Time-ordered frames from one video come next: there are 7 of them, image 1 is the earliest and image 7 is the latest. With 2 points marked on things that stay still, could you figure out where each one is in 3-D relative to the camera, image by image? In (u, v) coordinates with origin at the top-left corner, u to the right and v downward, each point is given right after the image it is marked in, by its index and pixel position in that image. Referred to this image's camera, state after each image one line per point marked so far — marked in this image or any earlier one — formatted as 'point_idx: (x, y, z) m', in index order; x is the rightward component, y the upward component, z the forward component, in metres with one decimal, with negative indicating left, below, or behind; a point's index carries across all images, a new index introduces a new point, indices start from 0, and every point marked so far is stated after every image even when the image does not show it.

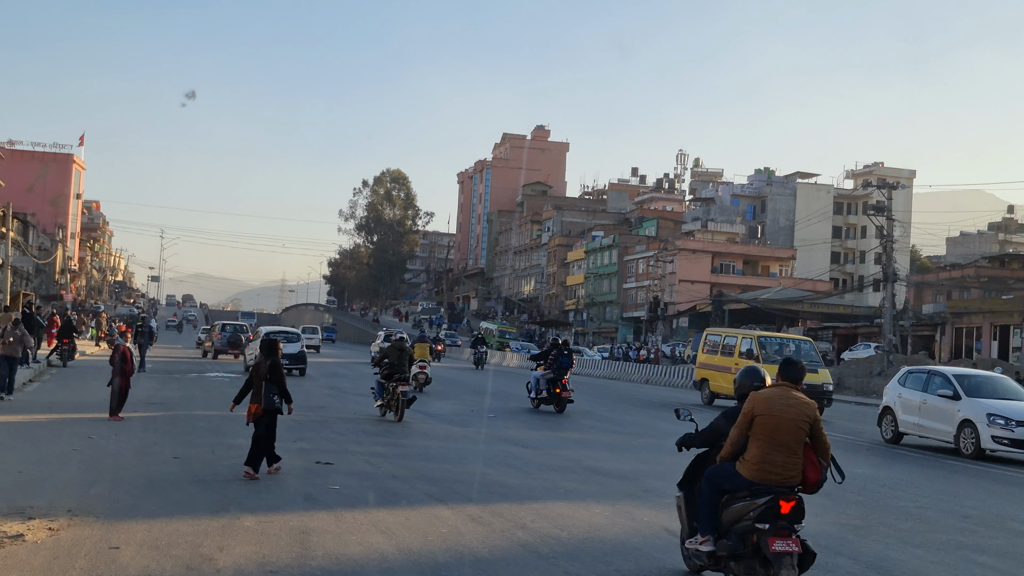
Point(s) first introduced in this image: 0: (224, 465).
0: (-2.6, -1.6, +9.6) m
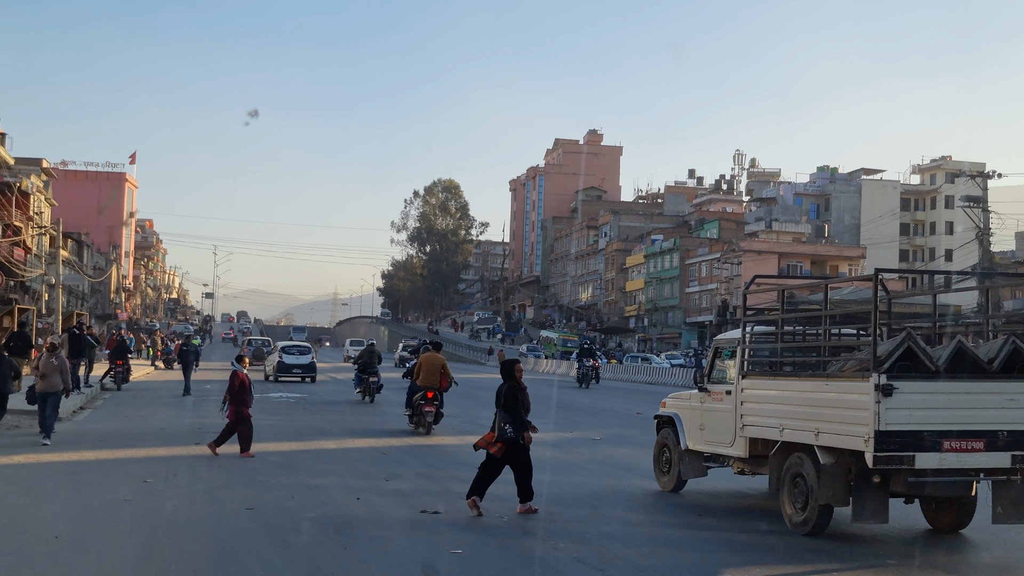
0: (-1.5, -1.7, +7.8) m
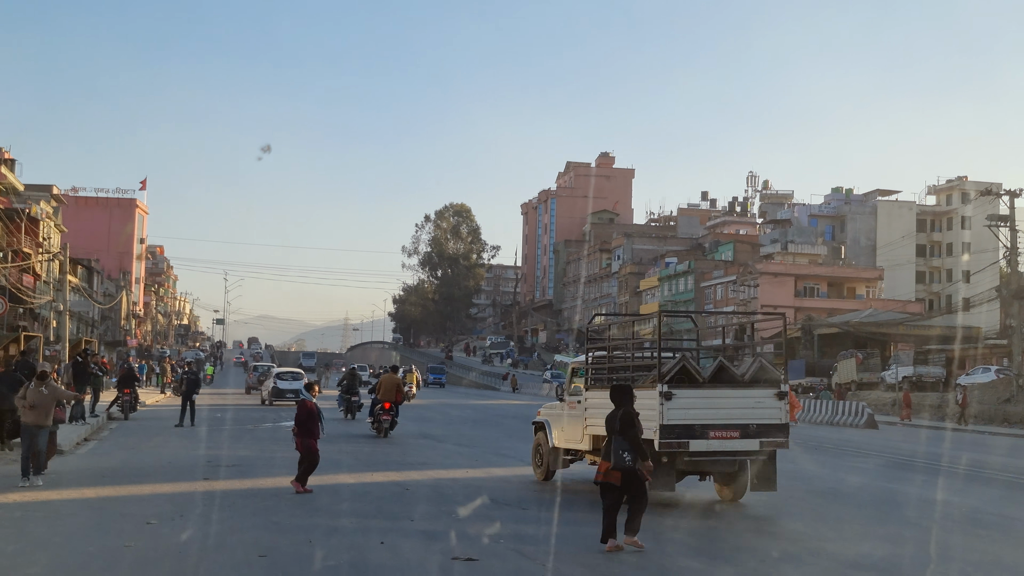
0: (-1.2, -1.9, +7.1) m
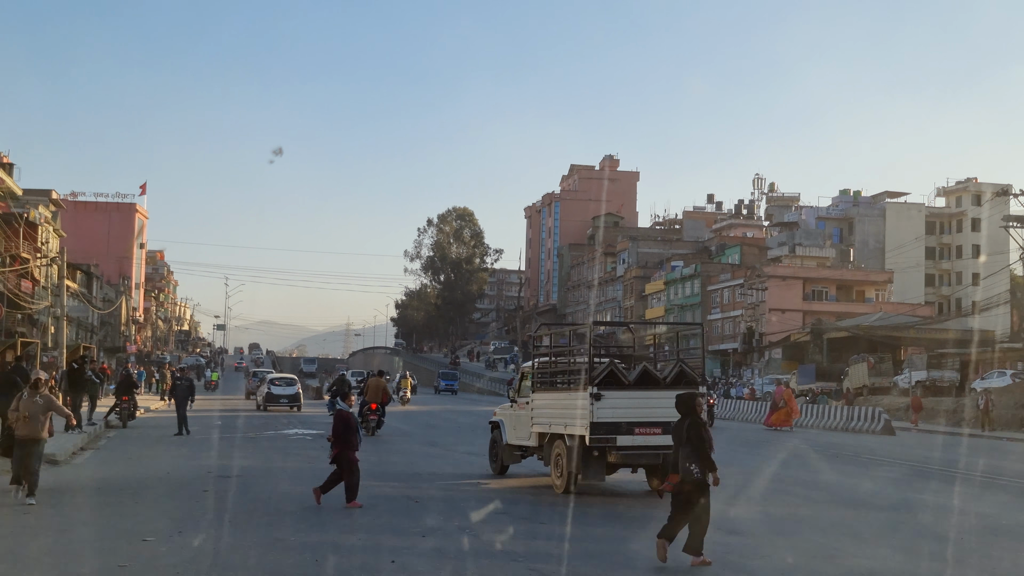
0: (-1.2, -1.8, +6.1) m
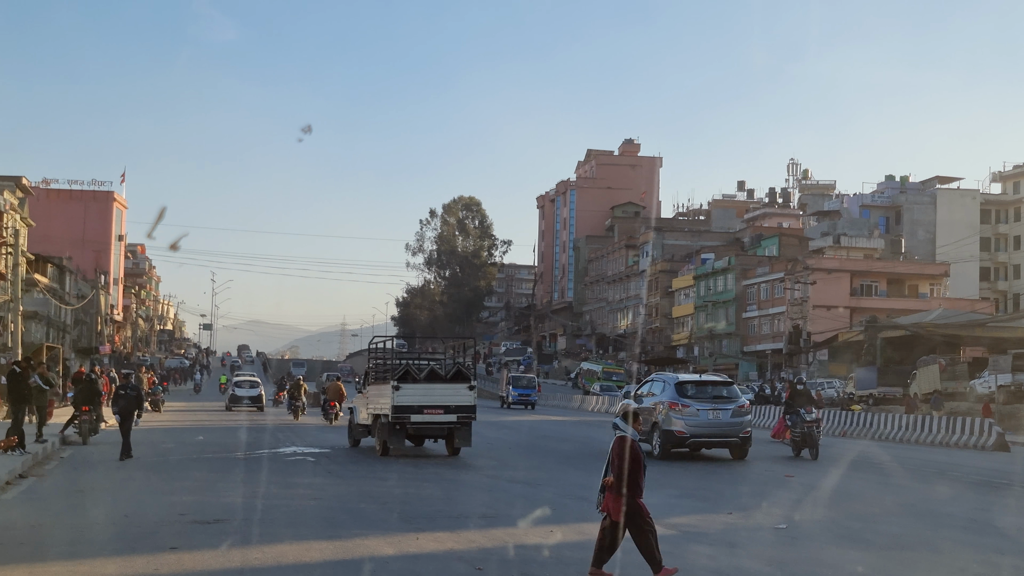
0: (-1.1, -1.5, -1.2) m
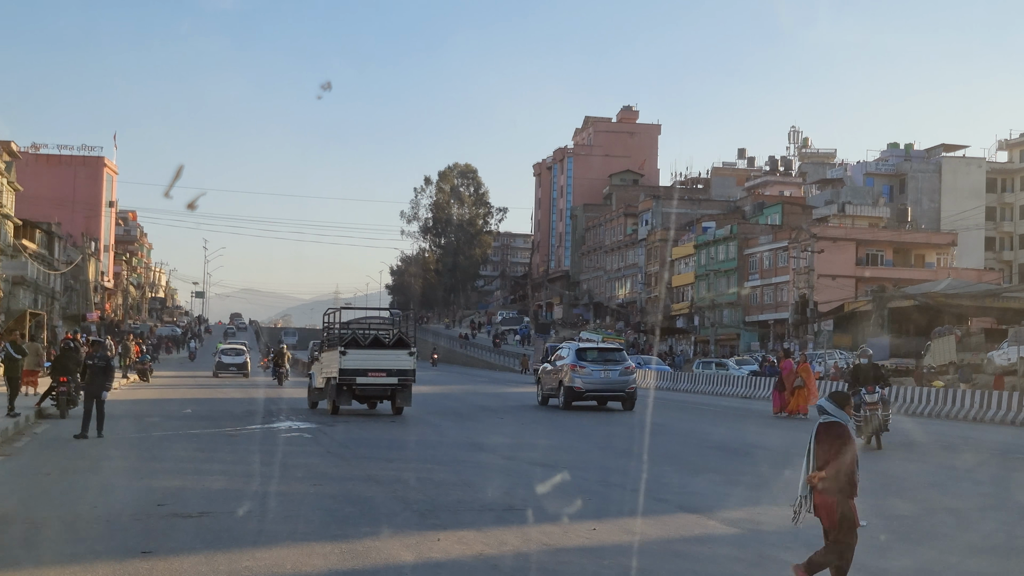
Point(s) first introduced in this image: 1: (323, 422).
0: (-0.8, -1.5, -2.5) m
1: (-3.4, -2.5, +19.3) m
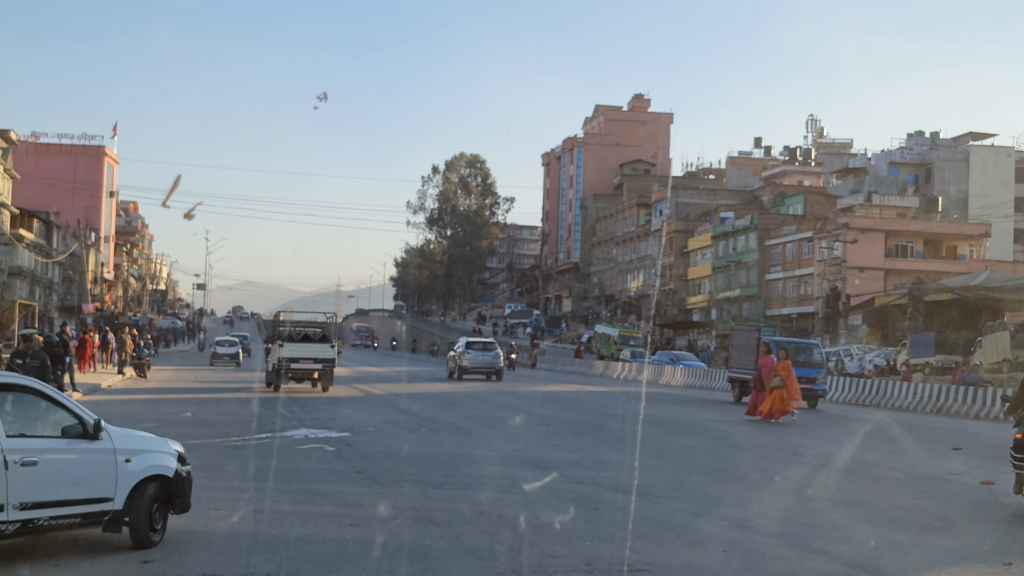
0: (-0.1, -1.4, -4.8) m
1: (-2.7, -2.2, +16.9) m
